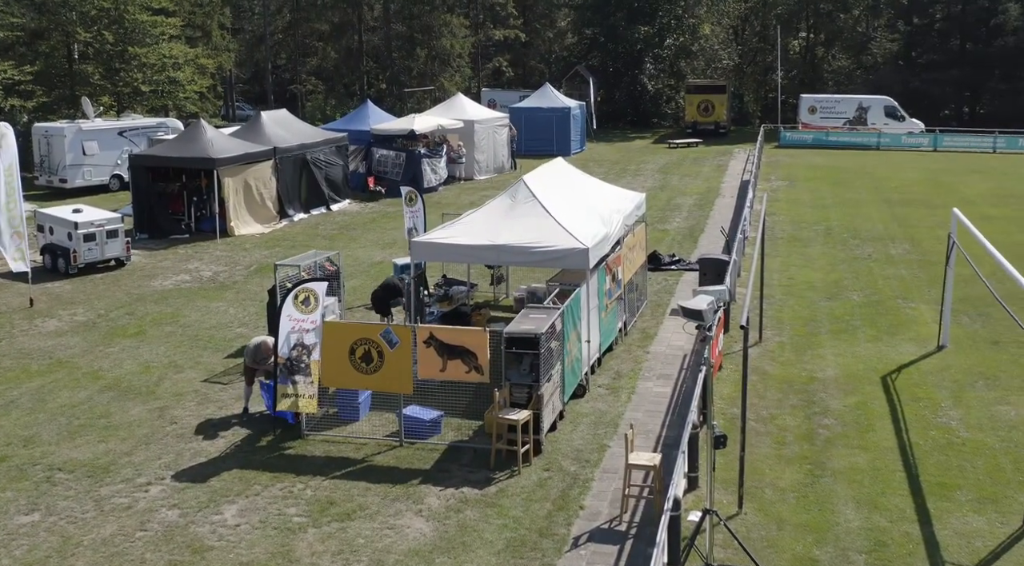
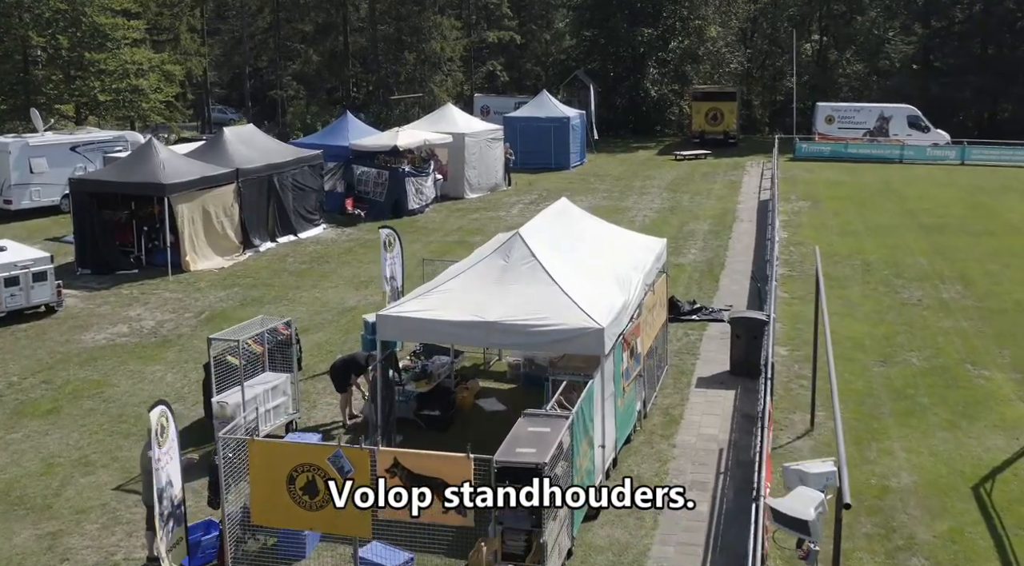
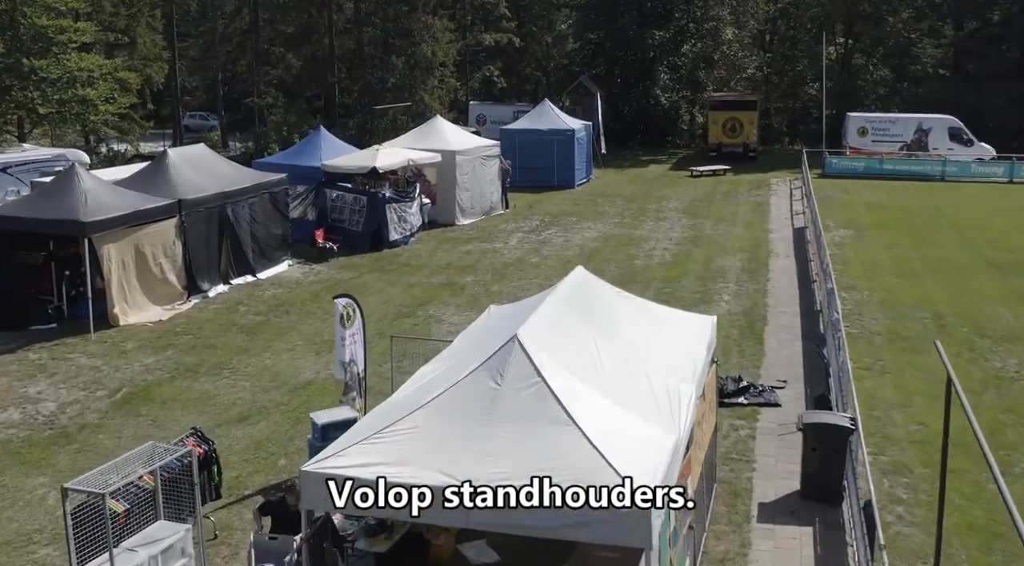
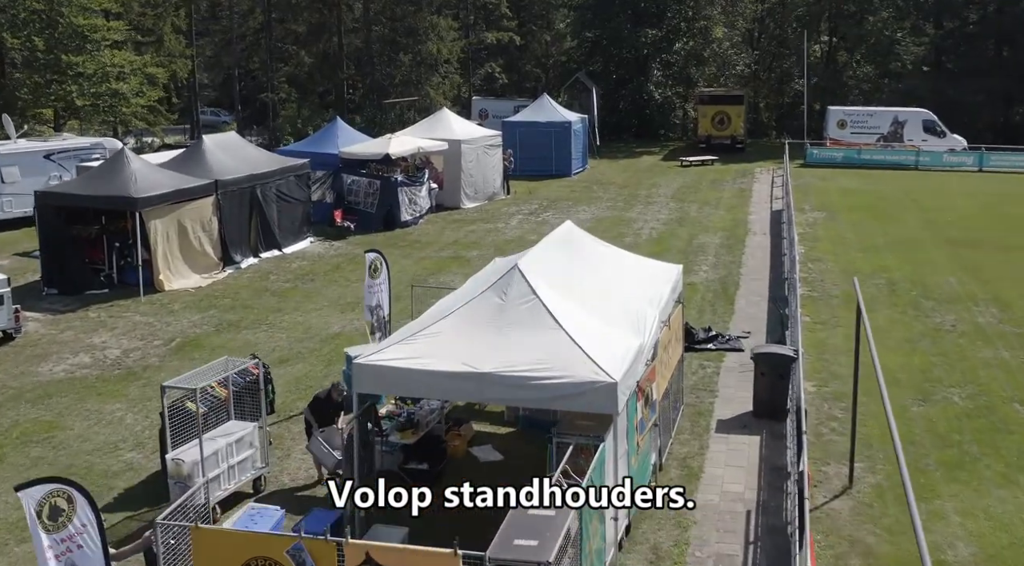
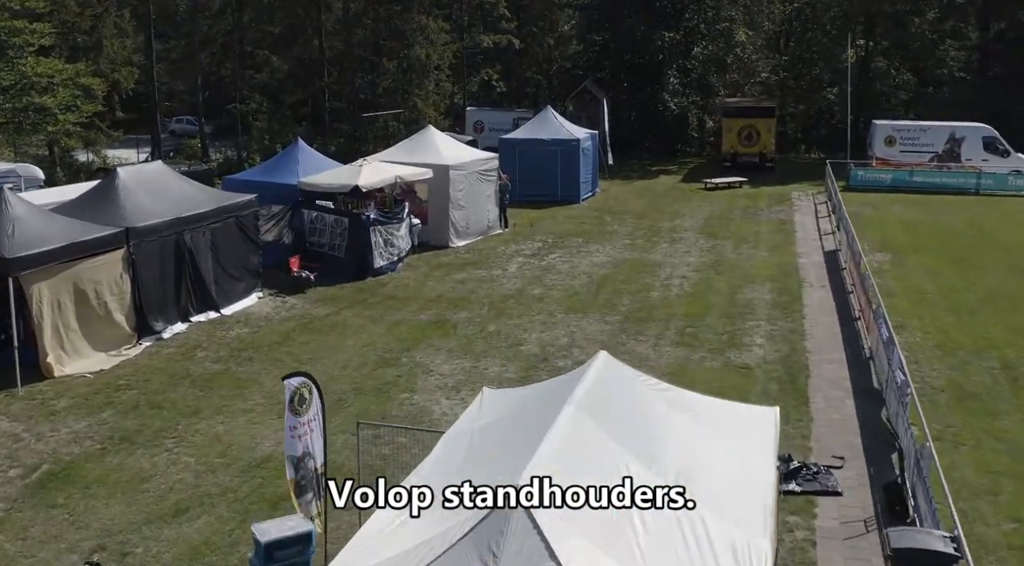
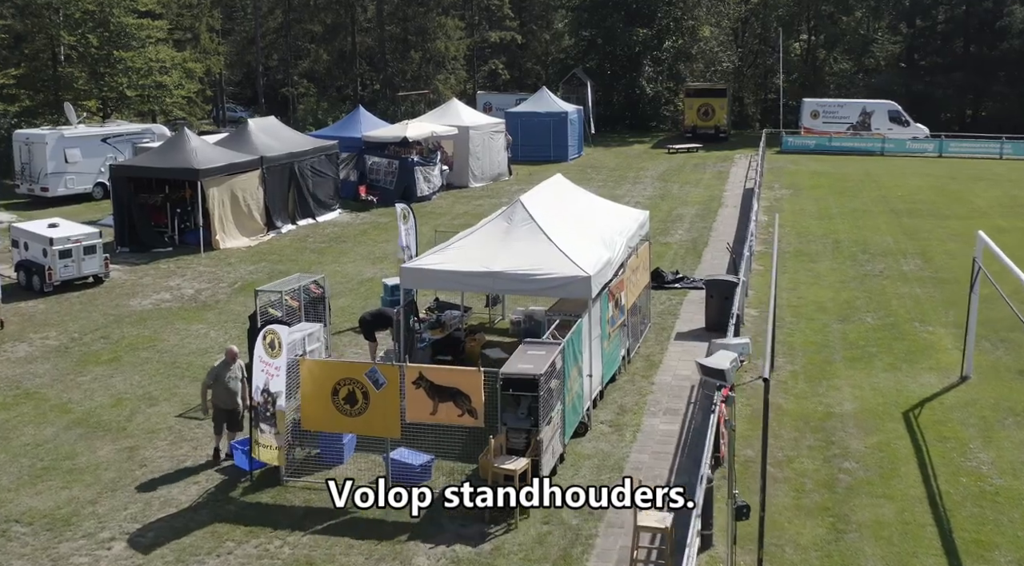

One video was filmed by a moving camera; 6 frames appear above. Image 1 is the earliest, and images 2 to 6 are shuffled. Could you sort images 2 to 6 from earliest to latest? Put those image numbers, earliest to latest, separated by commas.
6, 2, 4, 3, 5
